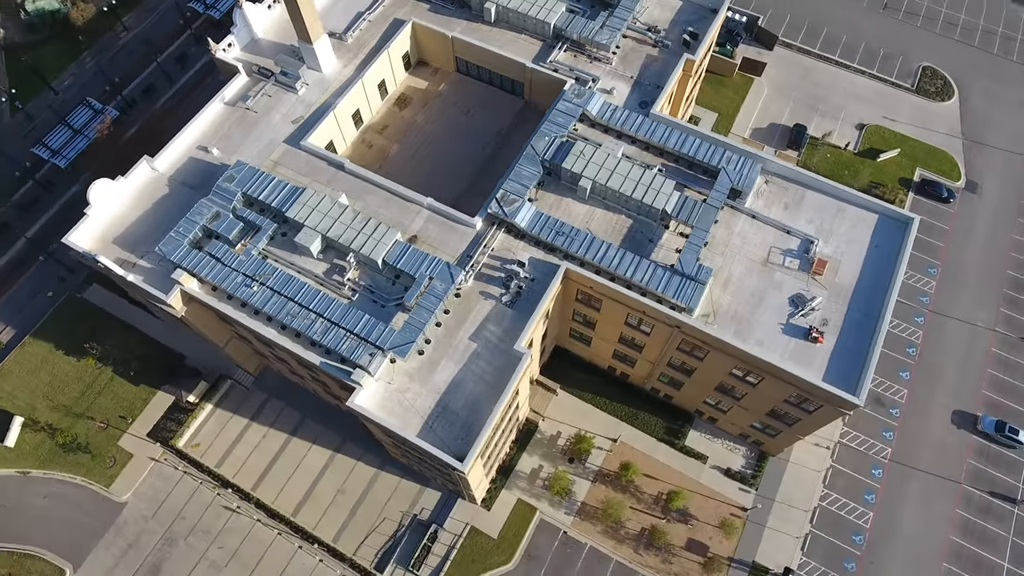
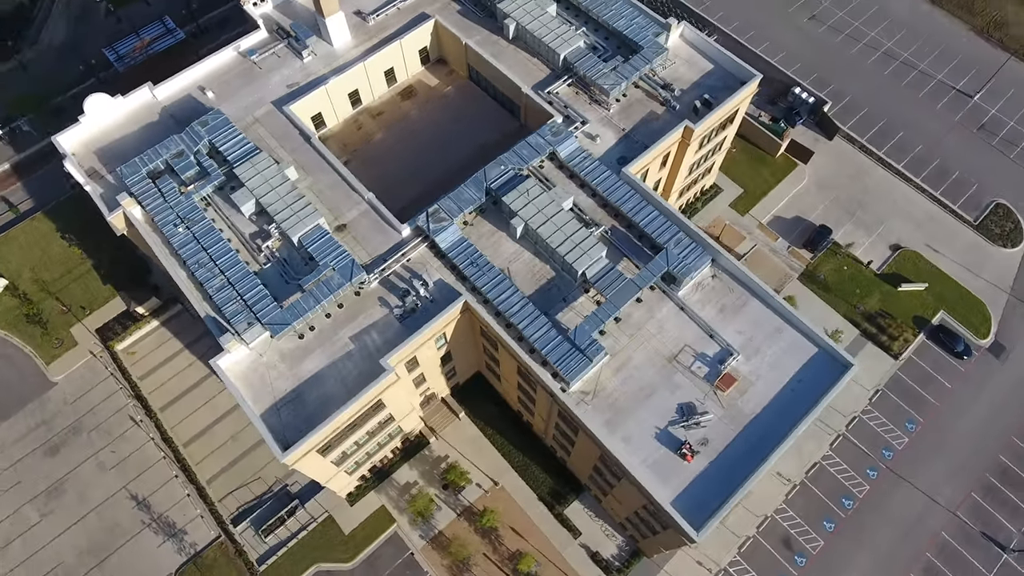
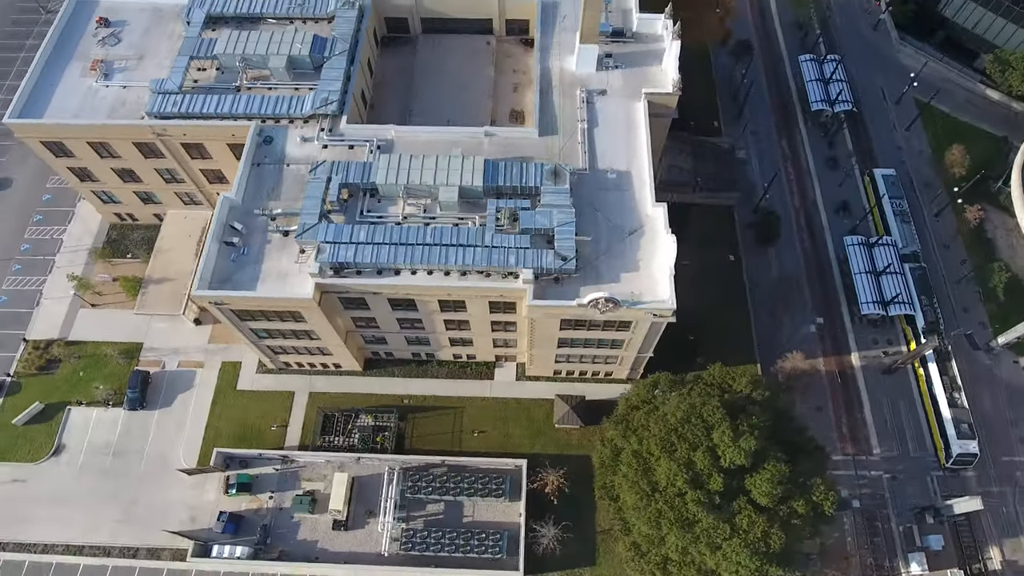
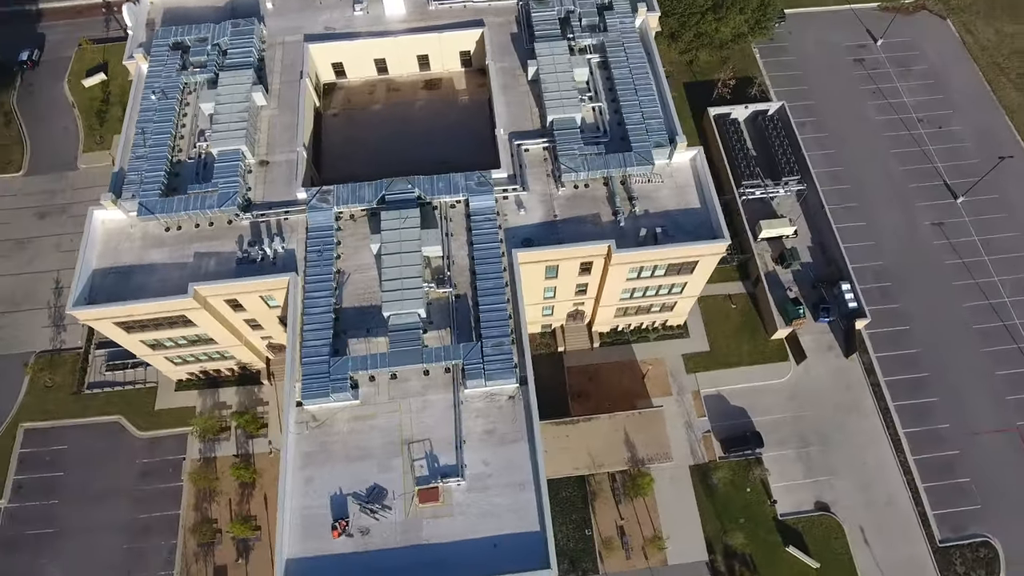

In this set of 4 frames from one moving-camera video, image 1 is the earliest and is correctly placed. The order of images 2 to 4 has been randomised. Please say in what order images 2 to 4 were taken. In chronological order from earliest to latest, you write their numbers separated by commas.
2, 4, 3
